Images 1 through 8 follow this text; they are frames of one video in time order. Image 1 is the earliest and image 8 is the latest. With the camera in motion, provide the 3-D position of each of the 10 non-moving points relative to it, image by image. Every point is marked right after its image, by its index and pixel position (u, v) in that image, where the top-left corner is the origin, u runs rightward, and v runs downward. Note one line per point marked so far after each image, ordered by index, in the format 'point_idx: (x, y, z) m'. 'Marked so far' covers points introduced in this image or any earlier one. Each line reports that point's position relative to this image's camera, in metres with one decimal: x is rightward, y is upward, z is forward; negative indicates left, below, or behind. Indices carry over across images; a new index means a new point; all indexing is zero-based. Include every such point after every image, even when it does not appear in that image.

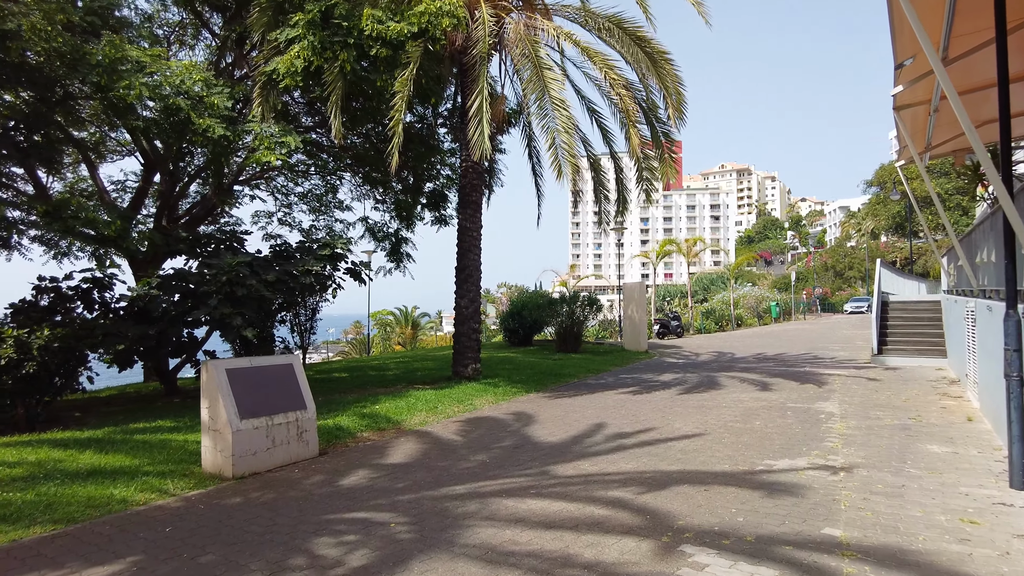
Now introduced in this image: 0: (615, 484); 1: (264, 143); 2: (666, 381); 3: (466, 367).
0: (+0.8, -1.6, +5.2) m
1: (-3.7, +2.2, +9.7) m
2: (+3.0, -1.8, +12.5) m
3: (-0.8, -1.5, +11.8) m
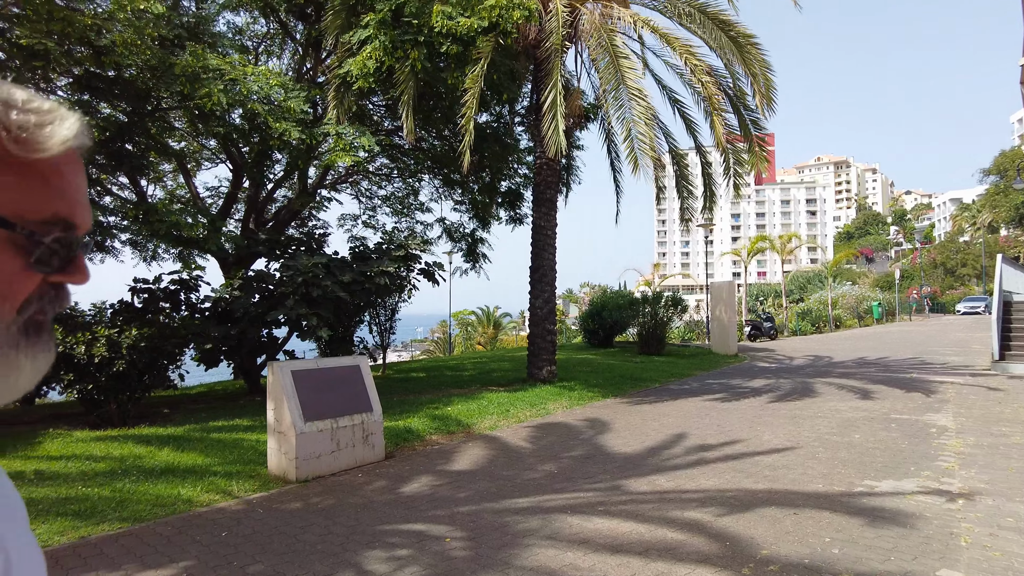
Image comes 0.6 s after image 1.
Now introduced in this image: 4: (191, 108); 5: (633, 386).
0: (+1.3, -1.6, +4.7) m
1: (-2.6, +2.2, +9.8) m
2: (+4.4, -1.8, +11.7) m
3: (+0.5, -1.5, +11.5) m
4: (-4.6, +2.6, +9.4) m
5: (+2.2, -1.7, +11.6) m
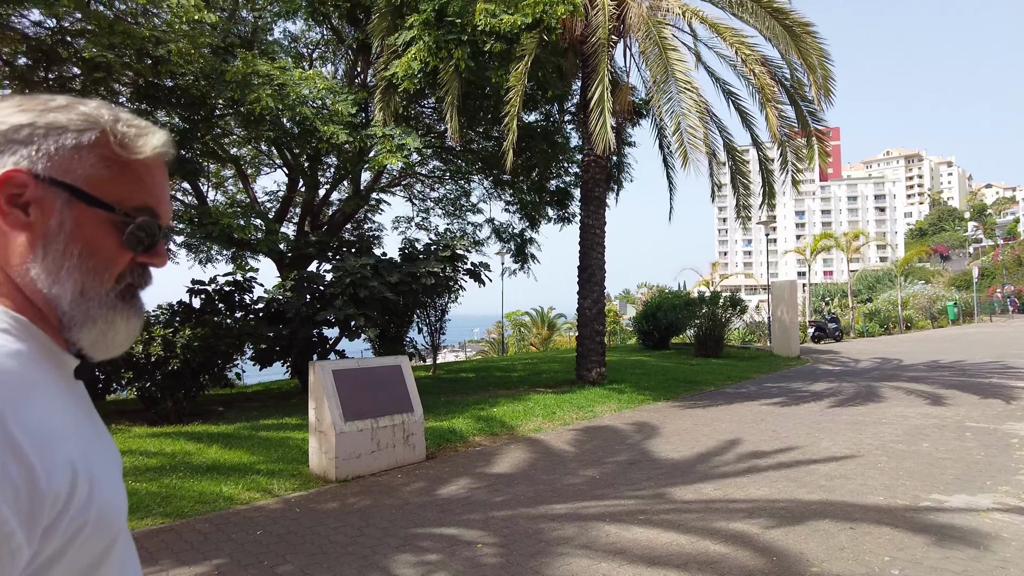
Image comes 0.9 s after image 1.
0: (+1.6, -1.6, +4.5) m
1: (-1.9, +2.1, +9.9) m
2: (+5.2, -1.8, +11.1) m
3: (+1.4, -1.5, +11.3) m
4: (-4.0, +2.6, +9.6) m
5: (+3.0, -1.7, +11.2) m
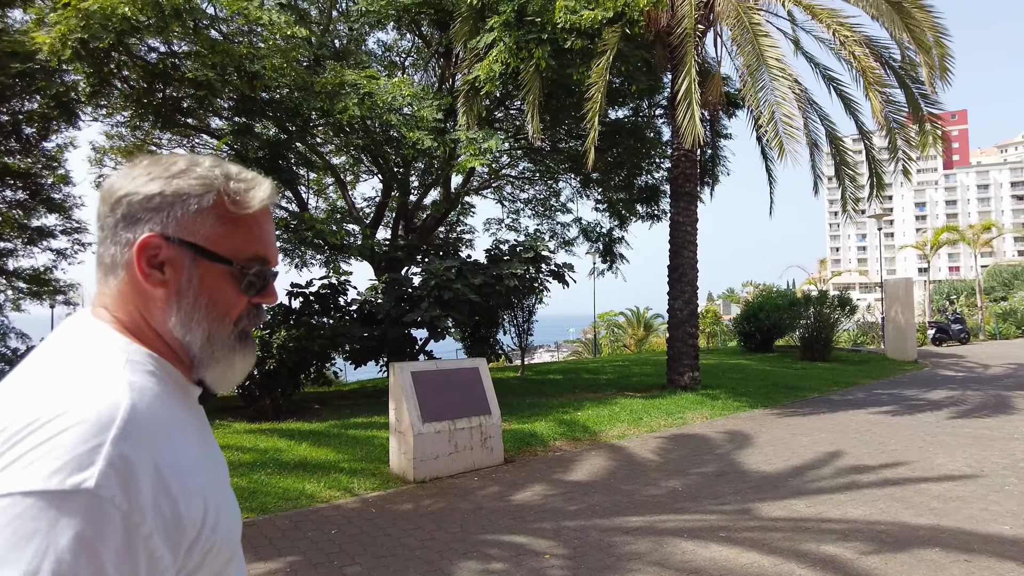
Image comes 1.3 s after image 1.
0: (+2.0, -1.6, +4.1) m
1: (-0.6, +2.1, +10.0) m
2: (+6.6, -1.7, +10.2) m
3: (+2.8, -1.5, +10.9) m
4: (-2.7, +2.5, +10.0) m
5: (+4.4, -1.7, +10.5) m
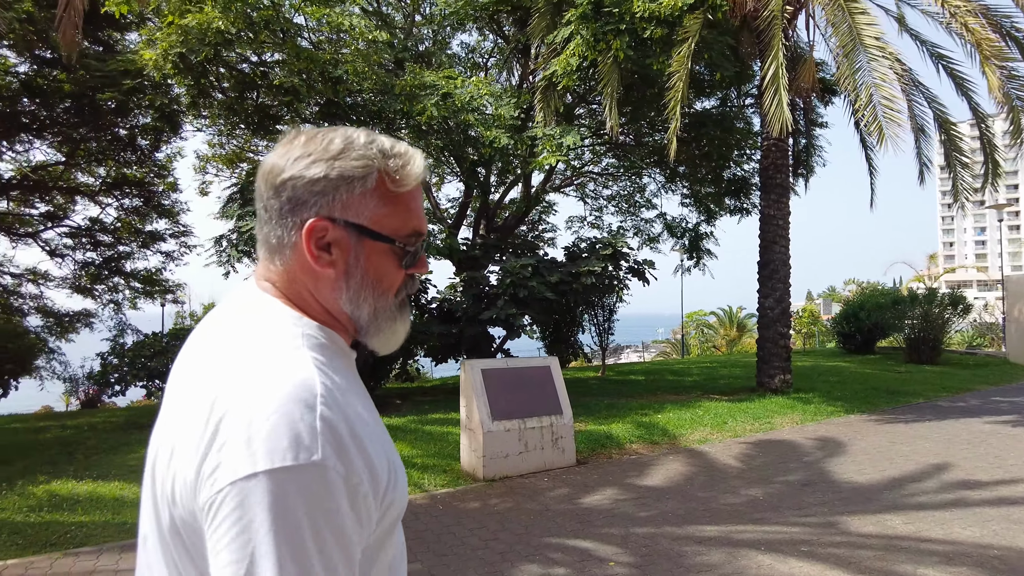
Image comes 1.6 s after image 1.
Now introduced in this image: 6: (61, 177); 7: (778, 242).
0: (+2.4, -1.5, +3.7) m
1: (+0.5, +2.2, +9.9) m
2: (+7.7, -1.7, +9.1) m
3: (+4.1, -1.4, +10.3) m
4: (-1.6, +2.6, +10.2) m
5: (+5.7, -1.7, +9.7) m
6: (-11.0, +2.7, +15.9) m
7: (+4.2, +0.7, +10.4) m
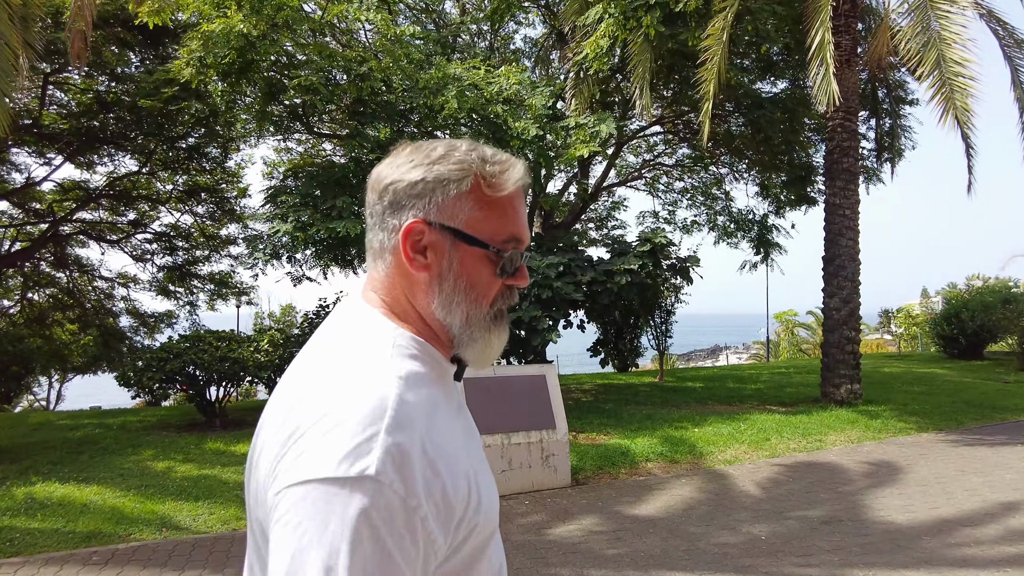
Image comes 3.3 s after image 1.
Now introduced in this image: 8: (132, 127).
0: (+1.9, -1.5, +2.8) m
1: (+0.9, +2.2, +9.2) m
2: (+8.0, -1.7, +7.4) m
3: (+4.6, -1.4, +9.1) m
4: (-1.1, +2.6, +9.8) m
5: (+6.0, -1.6, +8.3) m
6: (-9.6, +2.6, +16.9) m
7: (+4.7, +0.8, +9.2) m
8: (-6.7, +2.8, +11.4) m
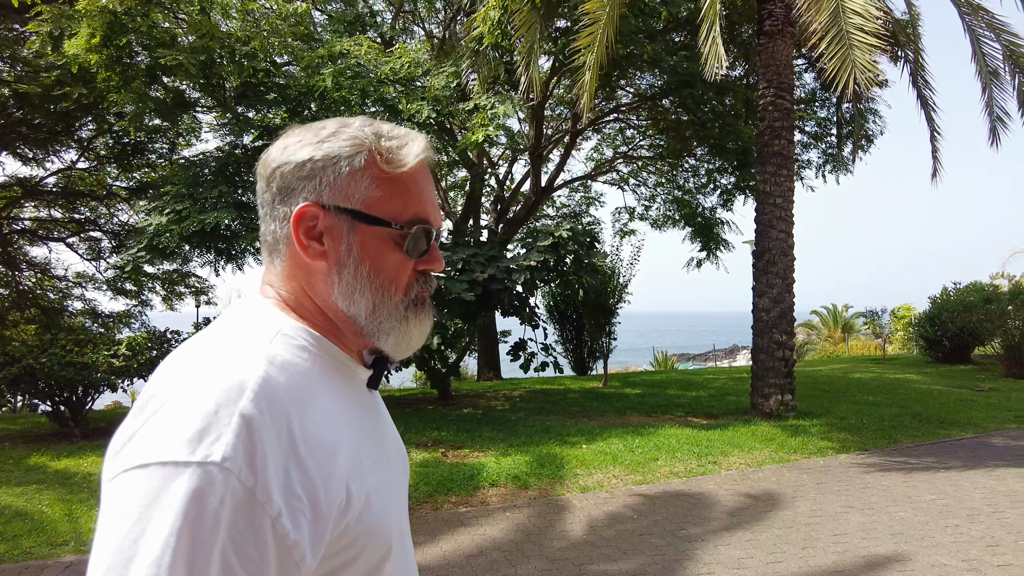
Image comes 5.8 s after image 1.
0: (+0.3, -1.5, +1.9) m
1: (-0.4, +2.2, +8.3) m
2: (+6.5, -1.6, +6.2) m
3: (+3.2, -1.4, +8.1) m
4: (-2.4, +2.6, +9.0) m
5: (+4.6, -1.6, +7.3) m
6: (-10.7, +2.7, +16.4) m
7: (+3.3, +0.8, +8.2) m
8: (-7.9, +2.9, +10.8) m
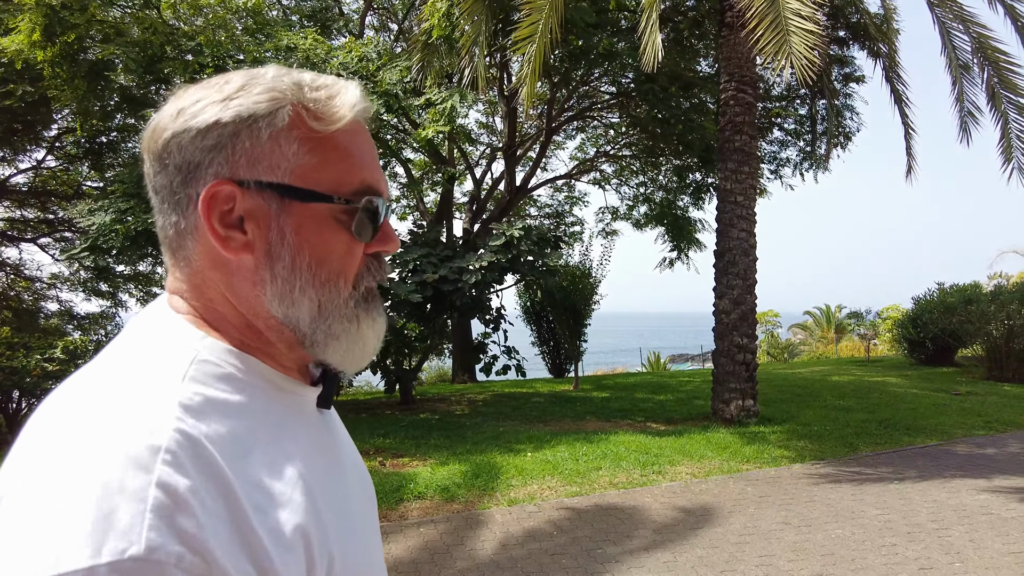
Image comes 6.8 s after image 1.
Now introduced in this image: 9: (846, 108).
0: (-0.3, -1.5, +1.6) m
1: (-1.0, +2.2, +8.0) m
2: (+6.0, -1.6, +5.9) m
3: (+2.6, -1.4, +7.8) m
4: (-3.0, +2.6, +8.7) m
5: (+4.0, -1.6, +7.0) m
6: (-11.3, +2.6, +16.1) m
7: (+2.8, +0.8, +7.9) m
8: (-8.5, +2.8, +10.5) m
9: (+5.8, +3.1, +11.2) m
